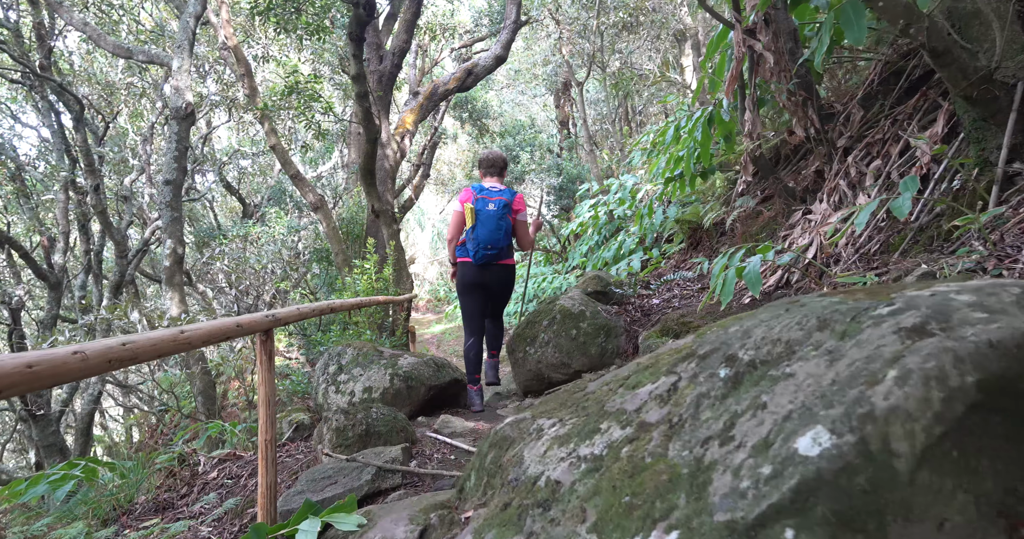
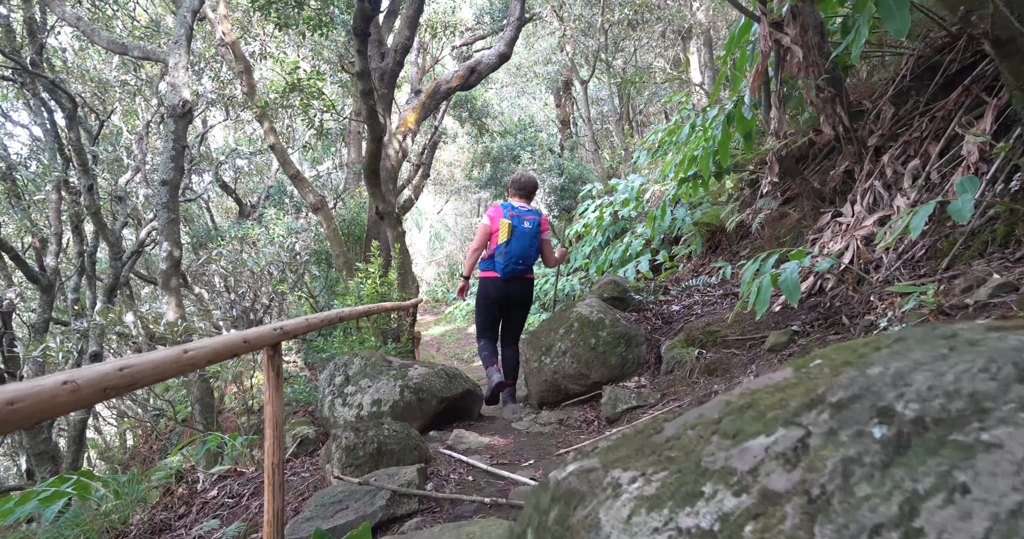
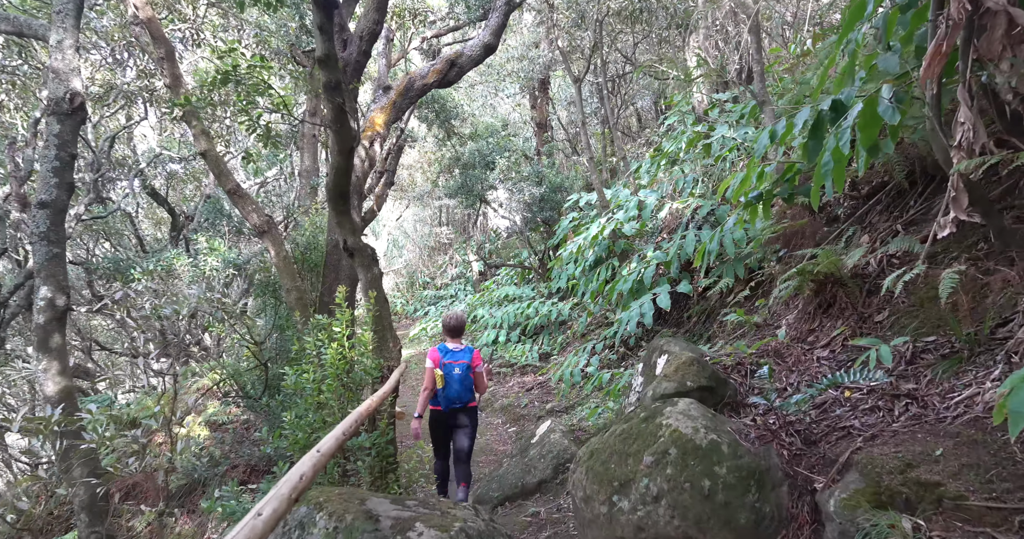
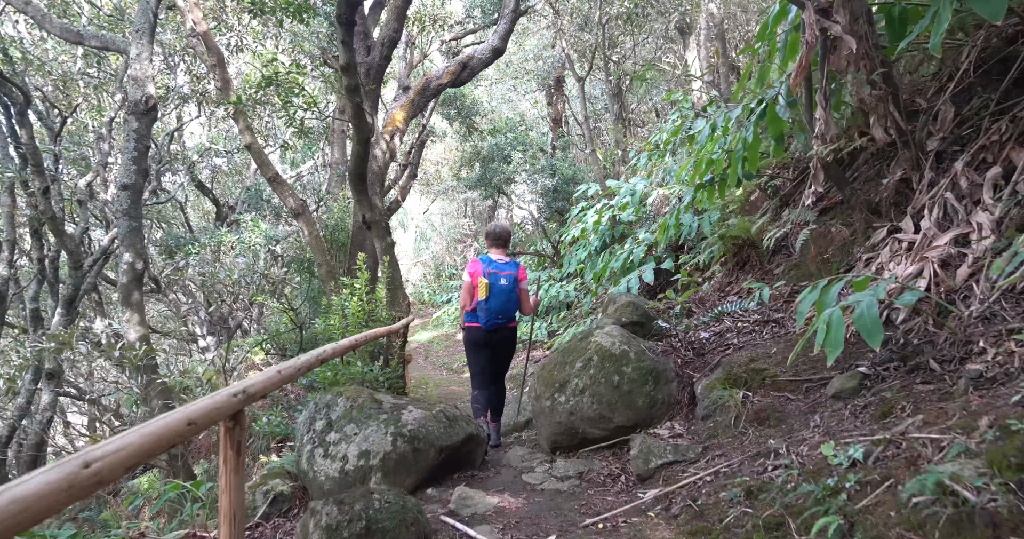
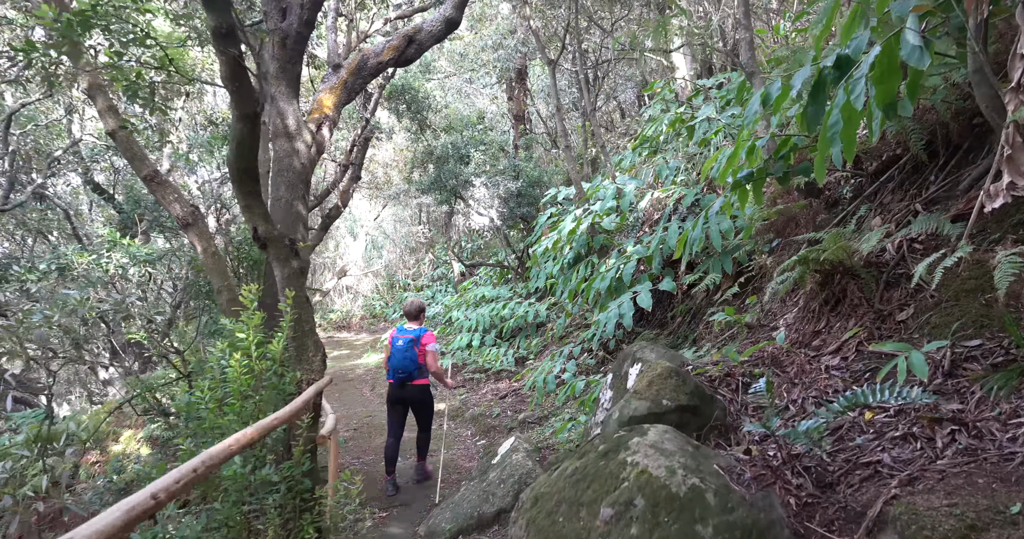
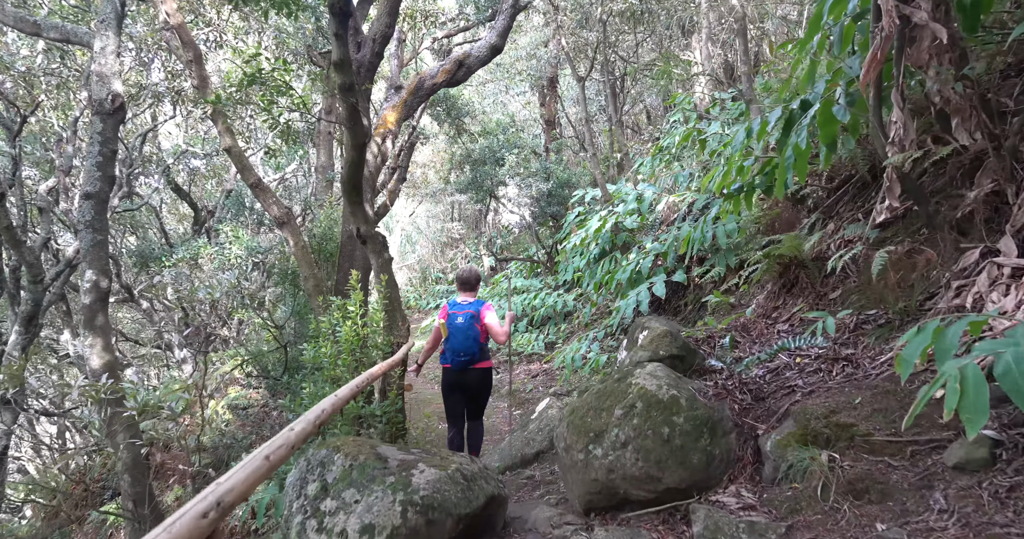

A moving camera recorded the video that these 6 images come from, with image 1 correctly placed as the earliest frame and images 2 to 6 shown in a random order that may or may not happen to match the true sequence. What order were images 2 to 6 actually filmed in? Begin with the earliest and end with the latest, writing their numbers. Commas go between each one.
2, 4, 6, 3, 5
